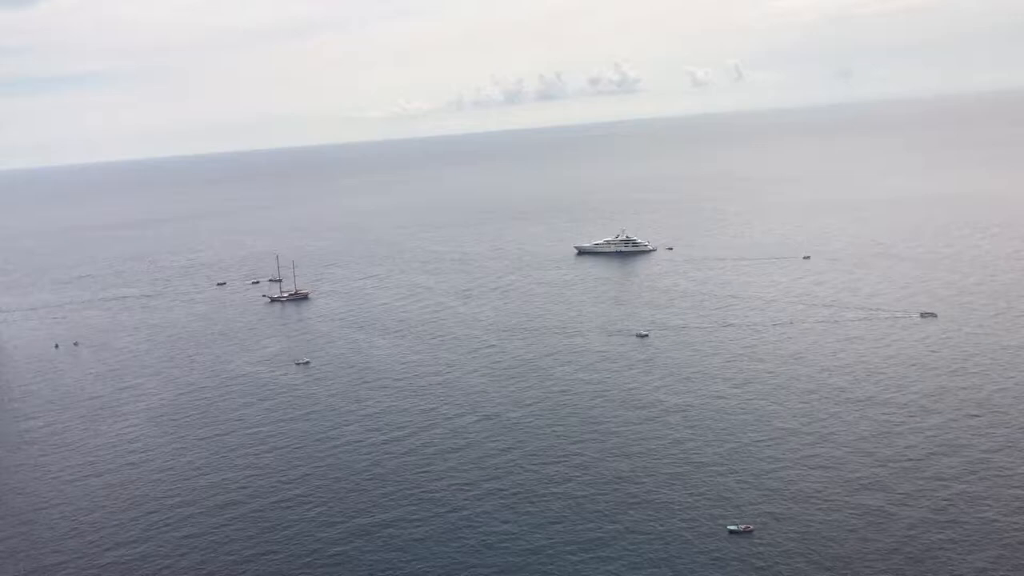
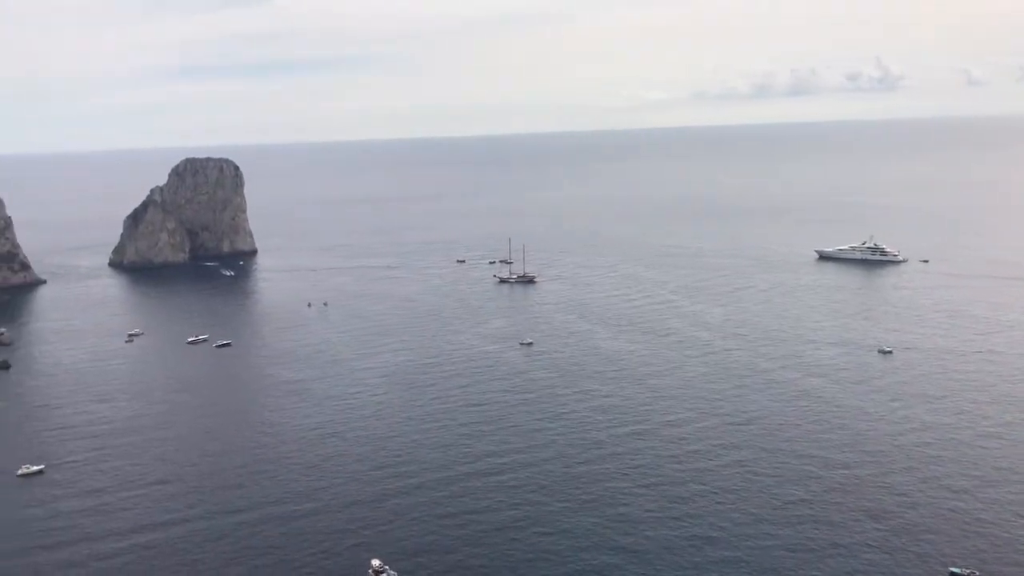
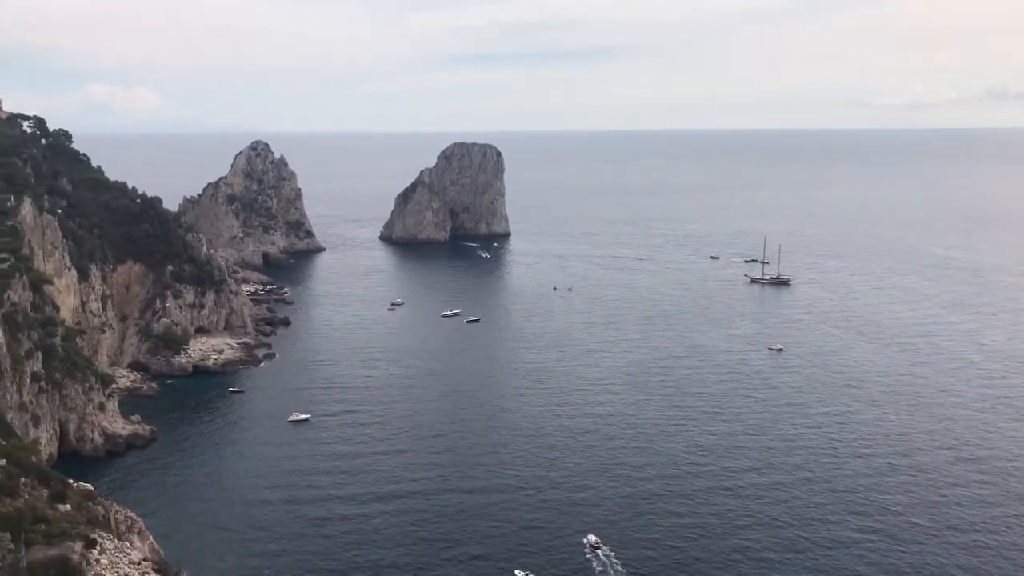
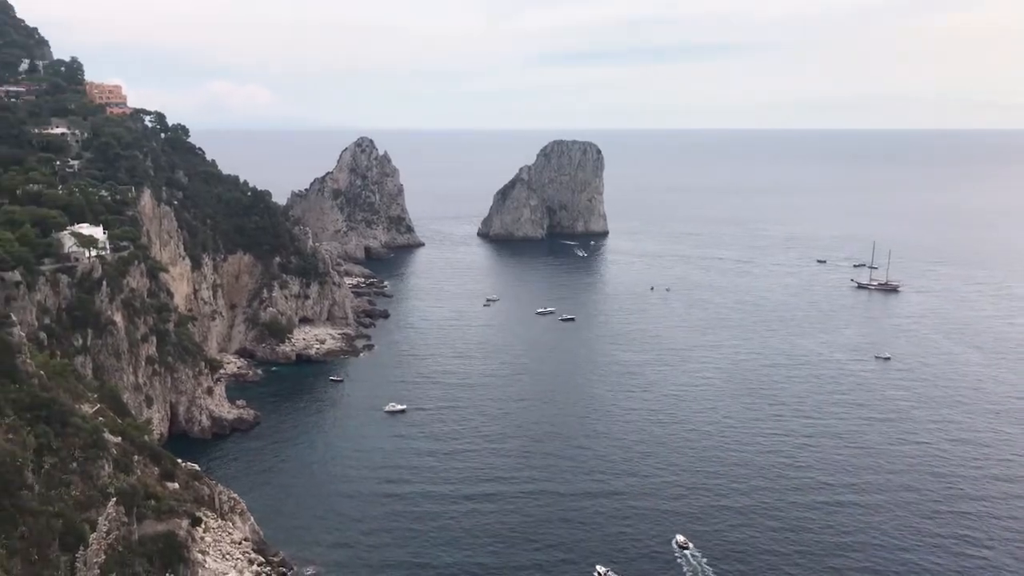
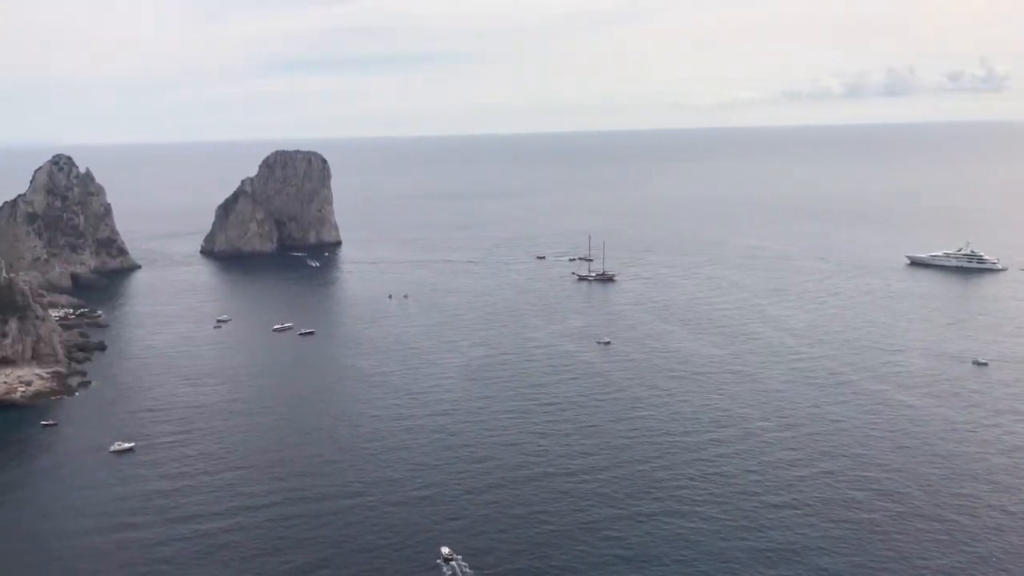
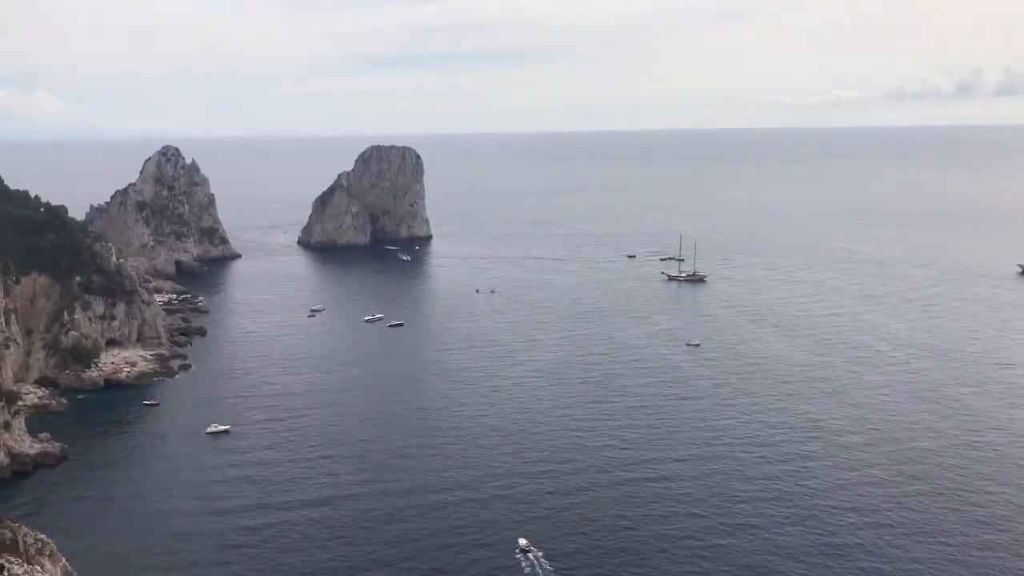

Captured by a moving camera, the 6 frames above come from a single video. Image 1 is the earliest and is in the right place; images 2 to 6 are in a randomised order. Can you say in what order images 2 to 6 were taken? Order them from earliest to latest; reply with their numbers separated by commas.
2, 5, 6, 3, 4
